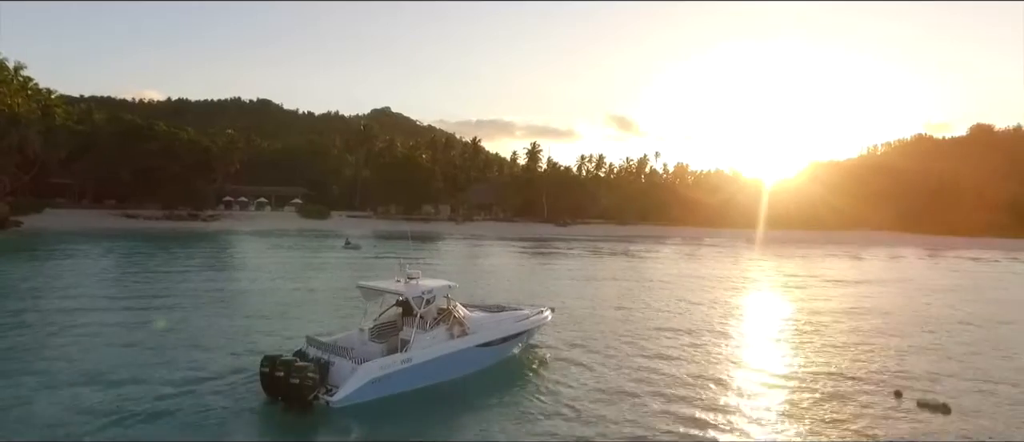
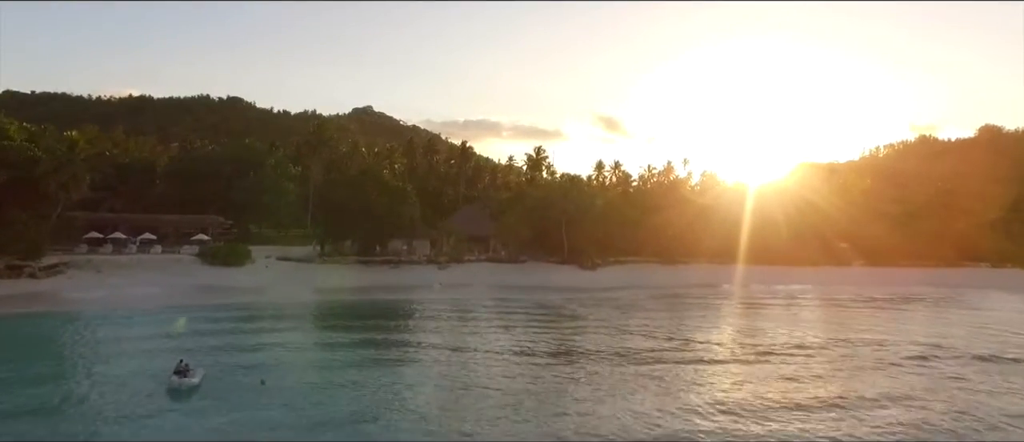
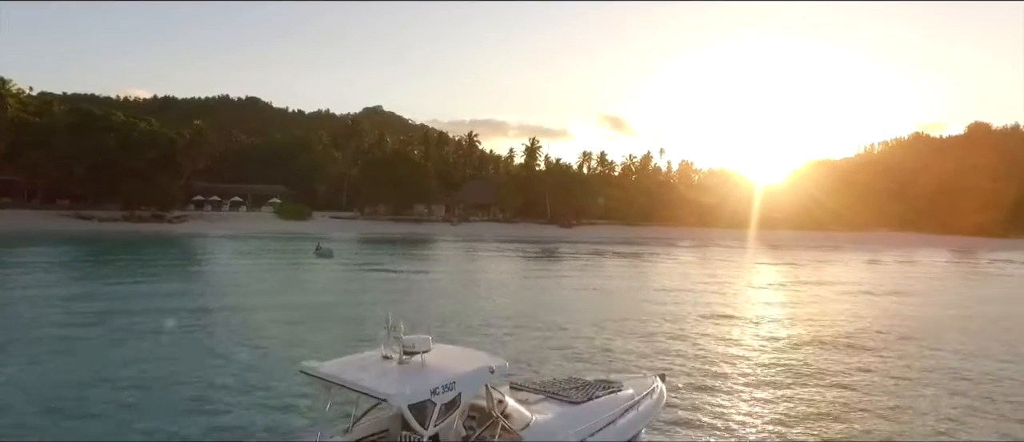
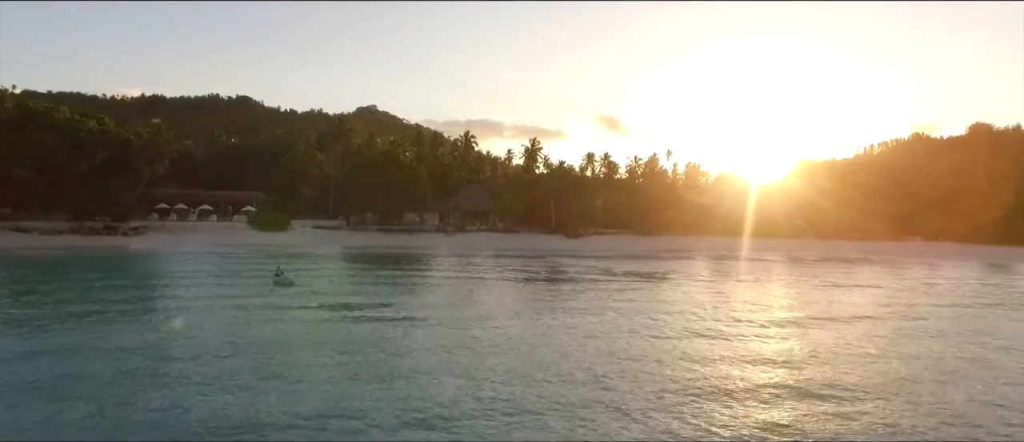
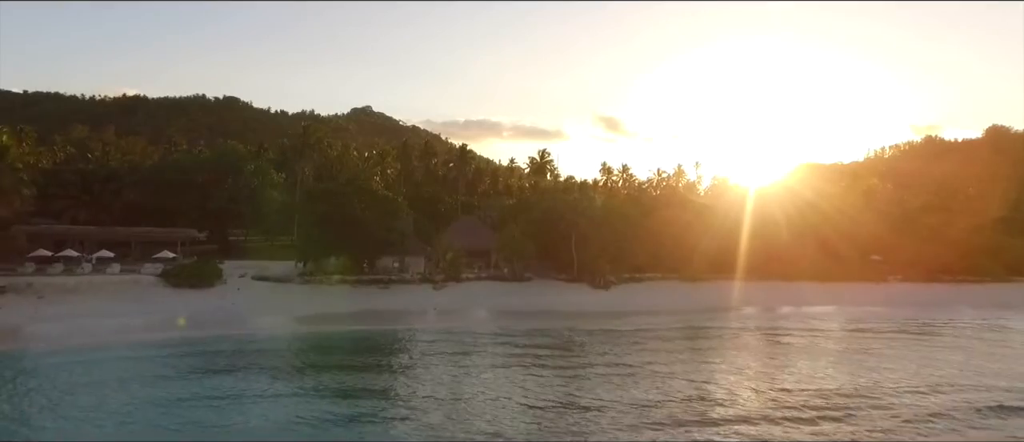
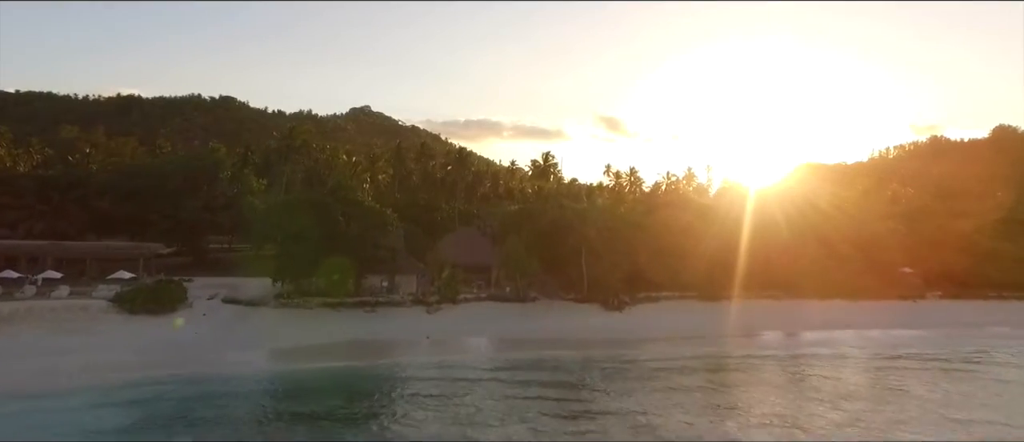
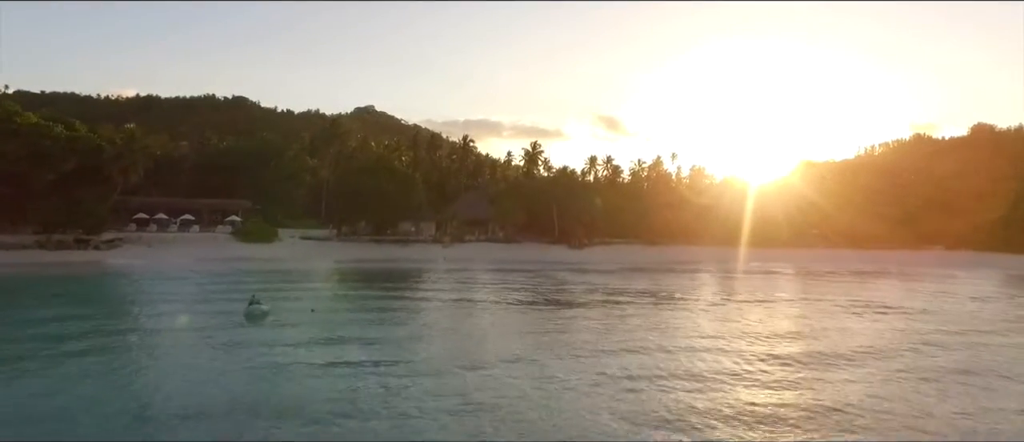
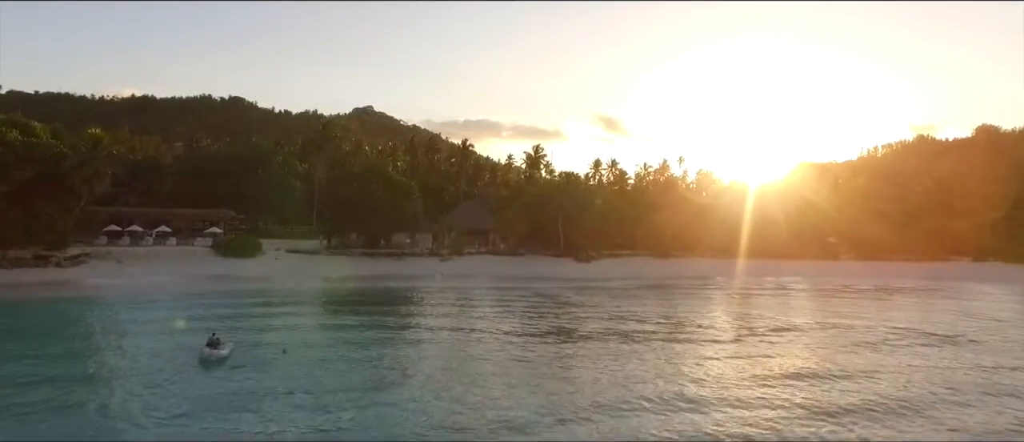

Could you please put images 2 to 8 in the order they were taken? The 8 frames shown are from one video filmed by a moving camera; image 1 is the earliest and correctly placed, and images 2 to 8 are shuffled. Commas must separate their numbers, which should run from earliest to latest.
3, 4, 7, 8, 2, 5, 6
